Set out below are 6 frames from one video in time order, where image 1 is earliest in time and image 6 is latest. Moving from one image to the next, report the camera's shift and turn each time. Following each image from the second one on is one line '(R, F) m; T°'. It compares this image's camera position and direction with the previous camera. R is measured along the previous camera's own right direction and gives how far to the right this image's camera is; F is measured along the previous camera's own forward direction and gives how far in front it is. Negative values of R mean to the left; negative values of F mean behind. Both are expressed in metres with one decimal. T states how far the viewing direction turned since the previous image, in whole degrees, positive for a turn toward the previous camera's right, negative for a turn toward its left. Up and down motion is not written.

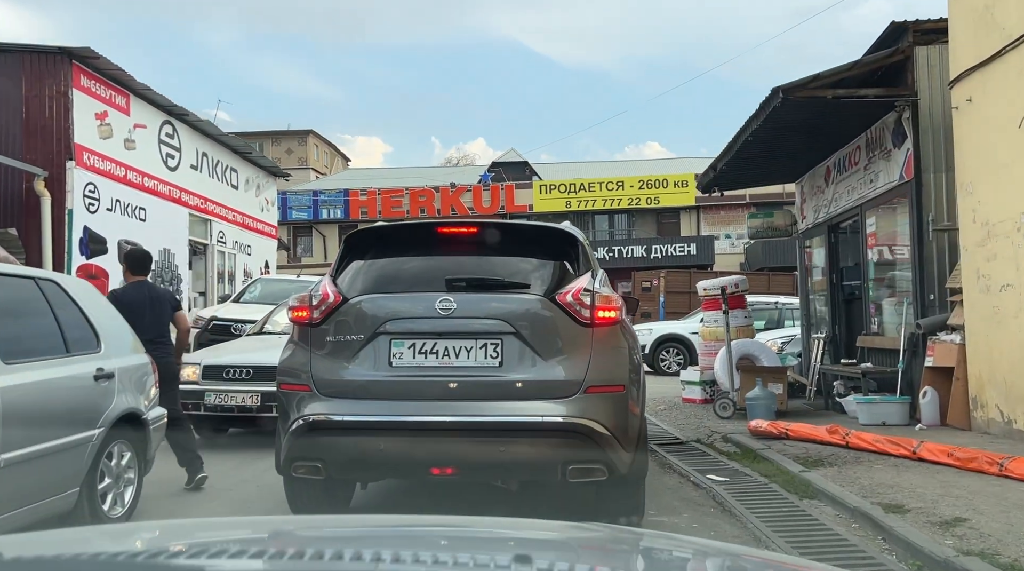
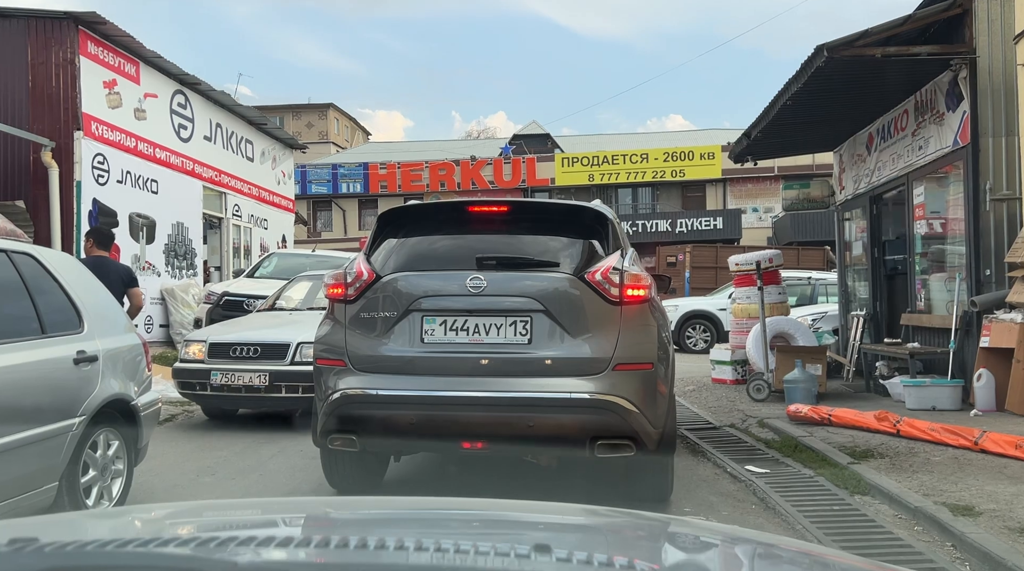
(0.0, +0.5) m; -1°
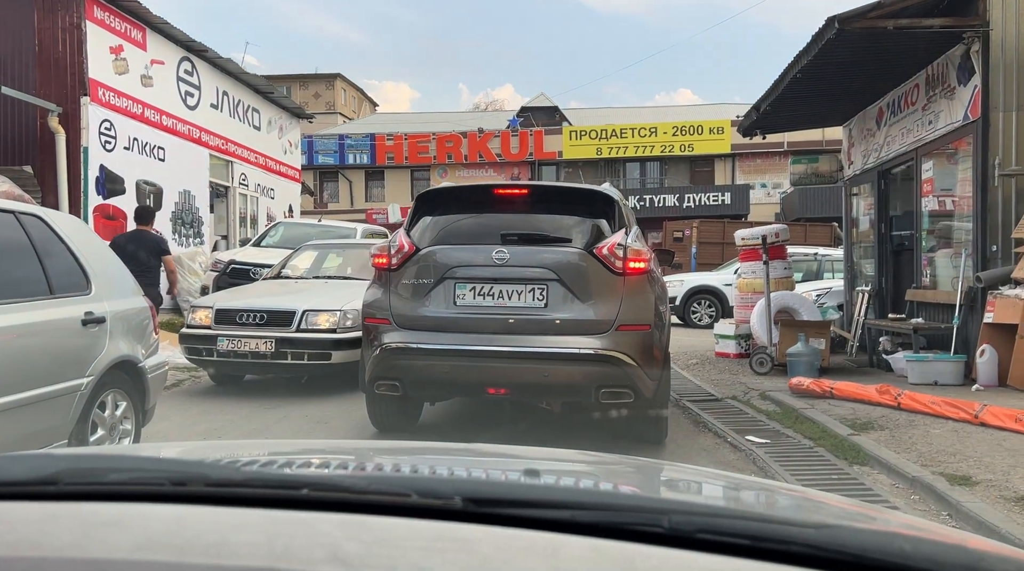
(0.0, 0.0) m; 0°
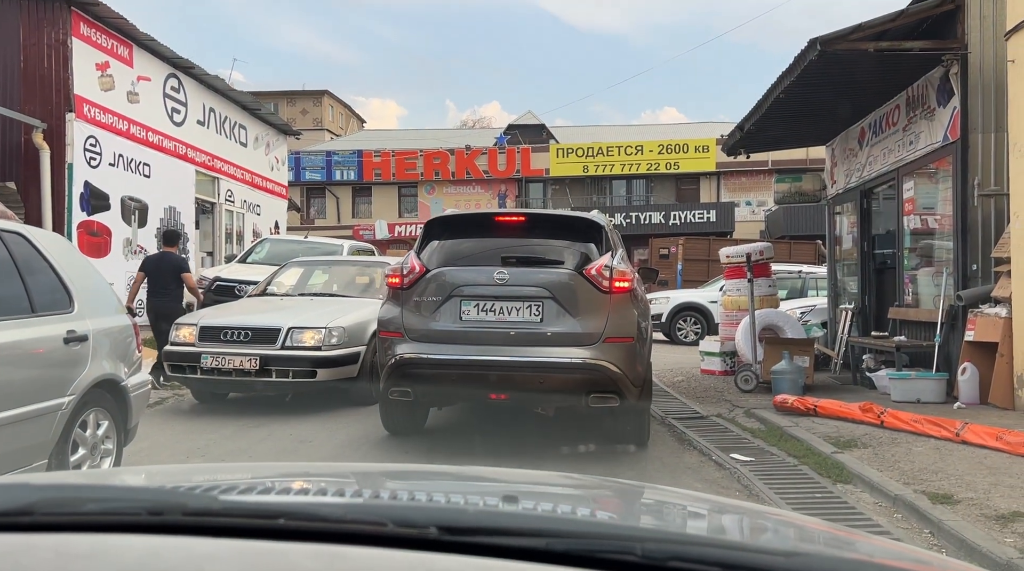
(0.0, 0.0) m; +1°
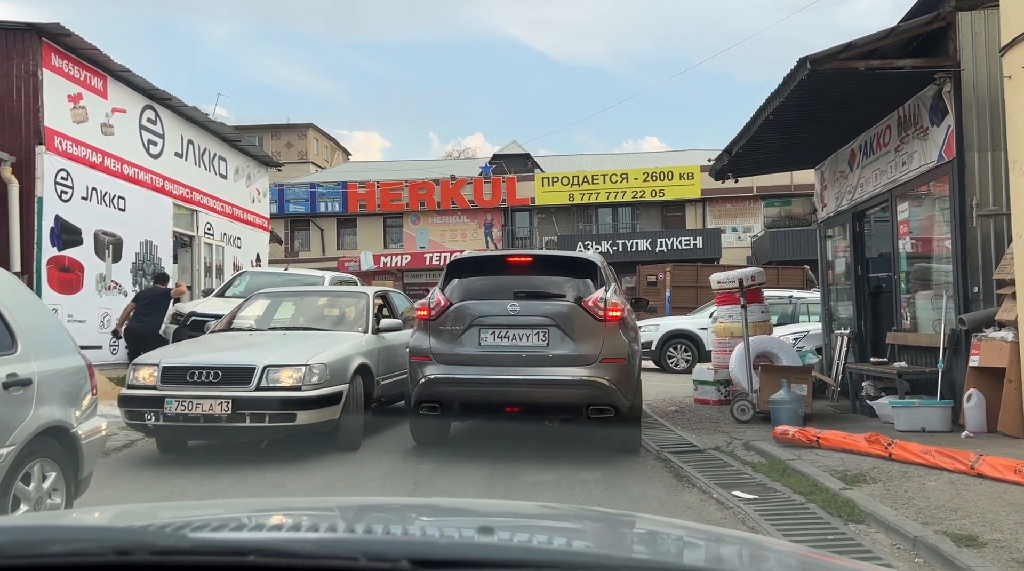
(0.0, +0.3) m; +1°
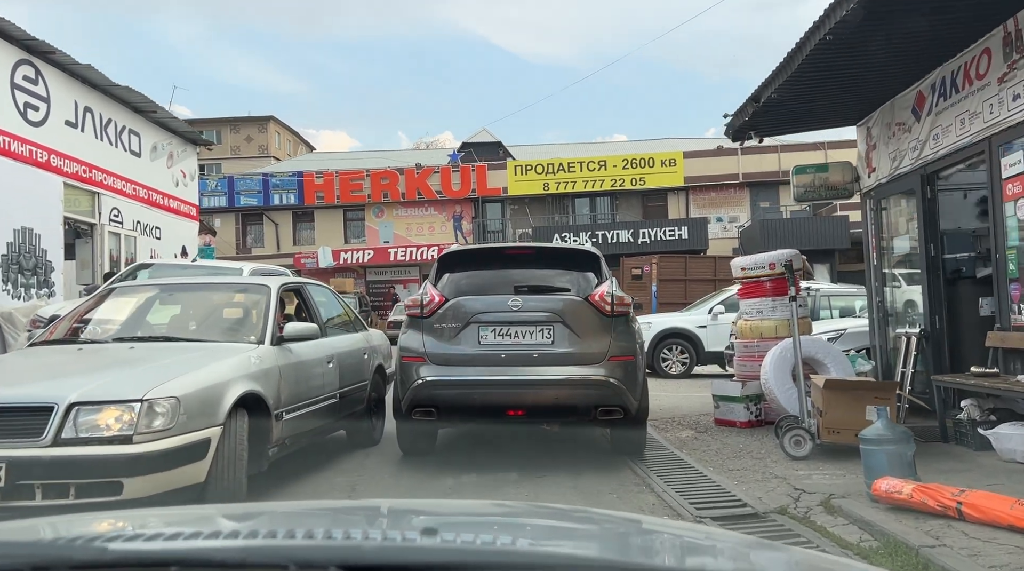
(+0.1, +2.5) m; +2°
